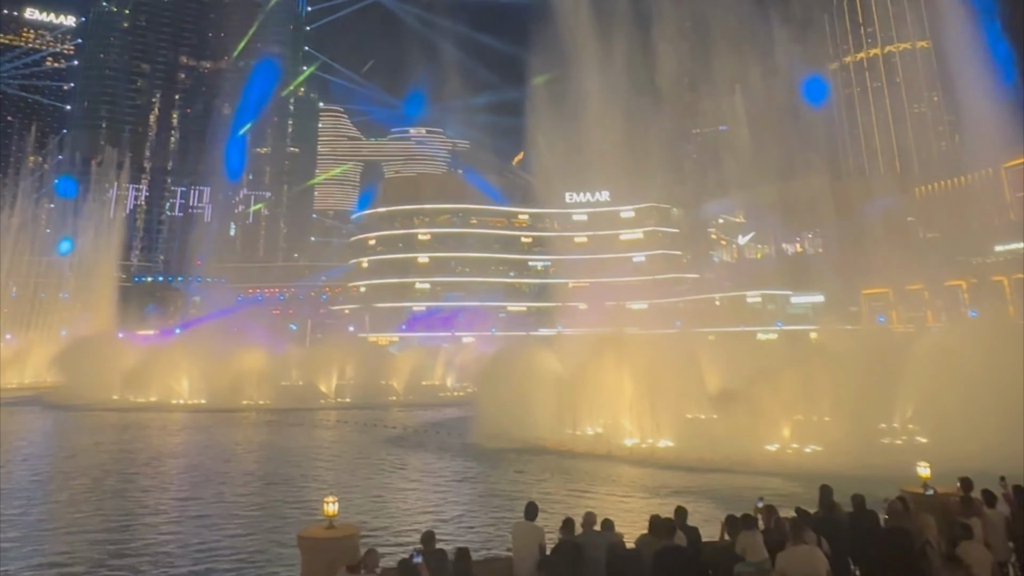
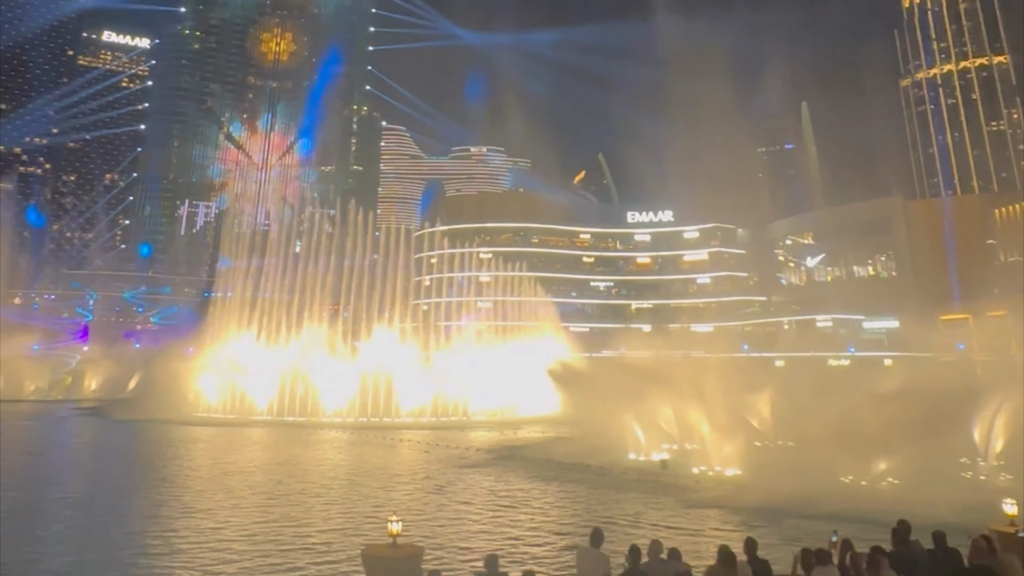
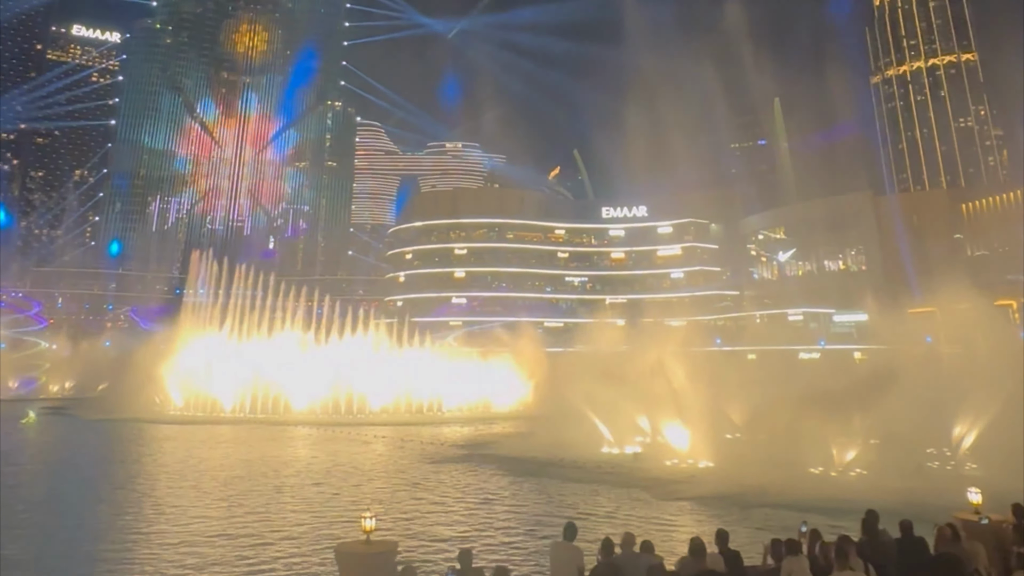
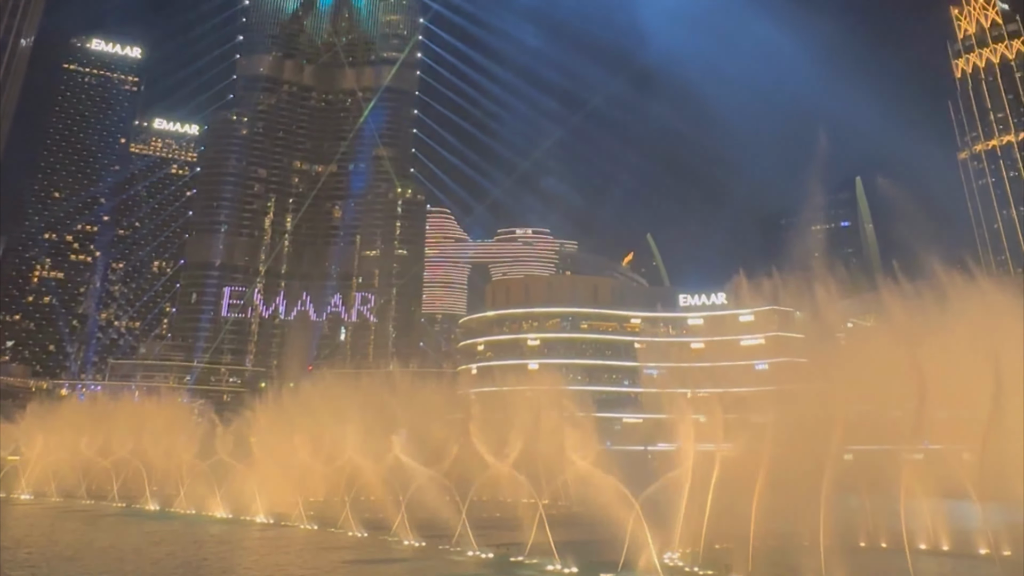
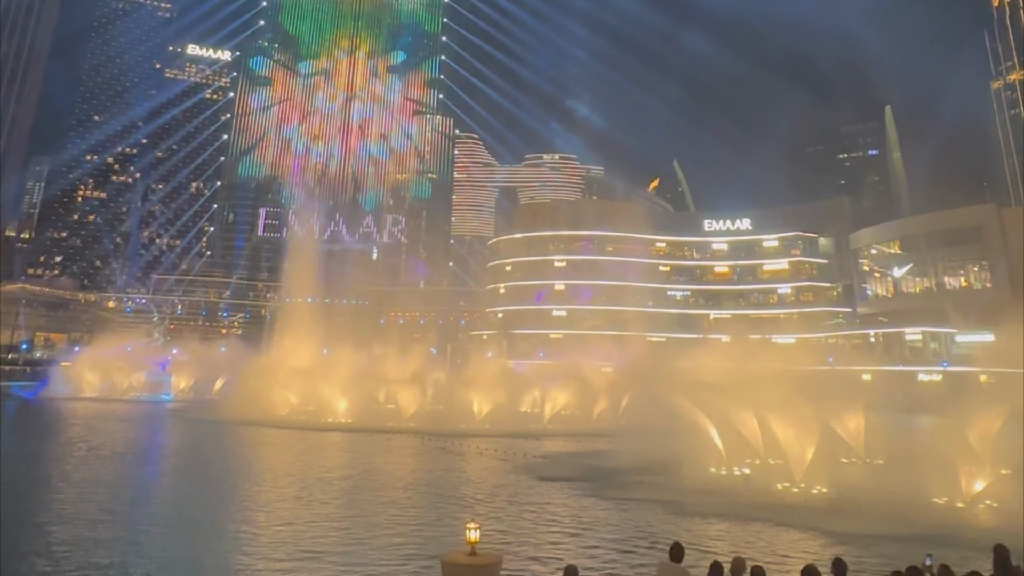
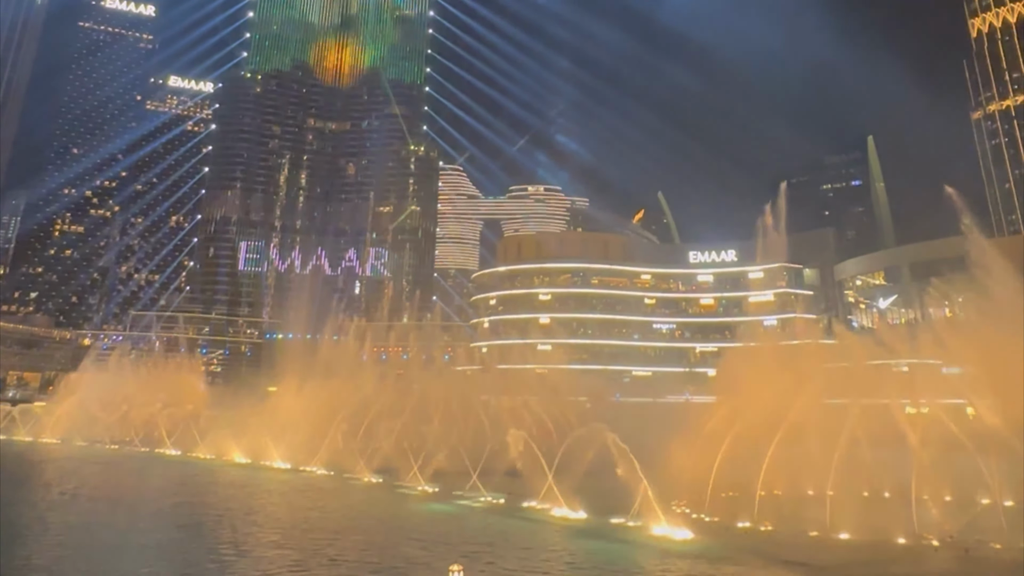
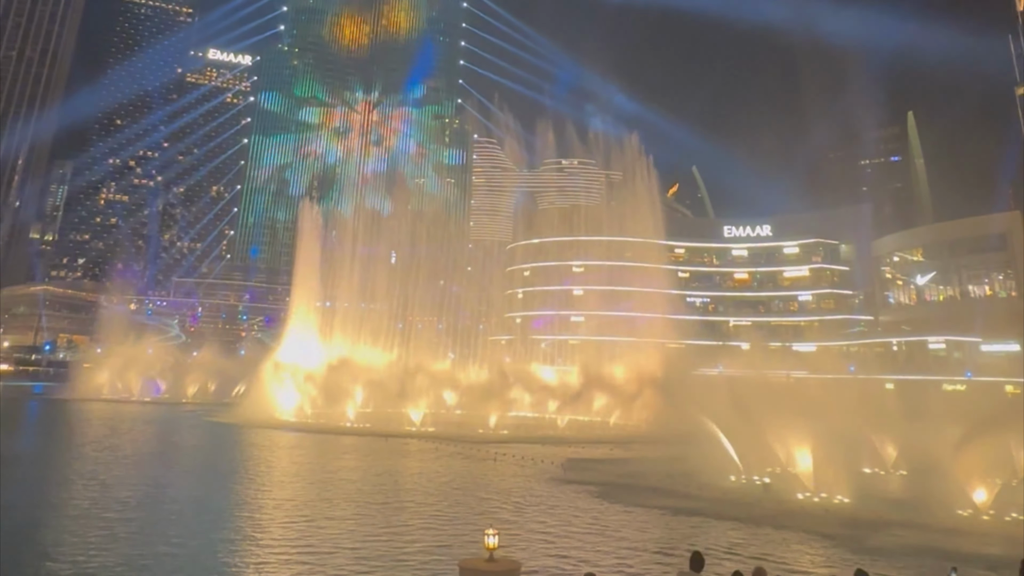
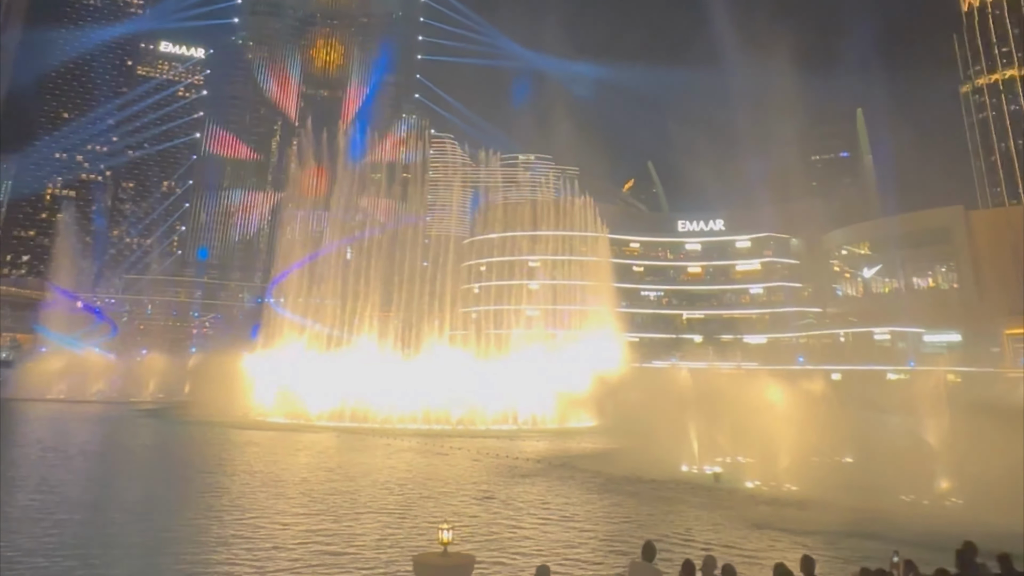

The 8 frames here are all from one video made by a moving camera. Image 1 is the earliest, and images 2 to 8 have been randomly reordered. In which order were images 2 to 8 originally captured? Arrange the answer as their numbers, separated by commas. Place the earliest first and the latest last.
3, 2, 8, 7, 5, 6, 4
